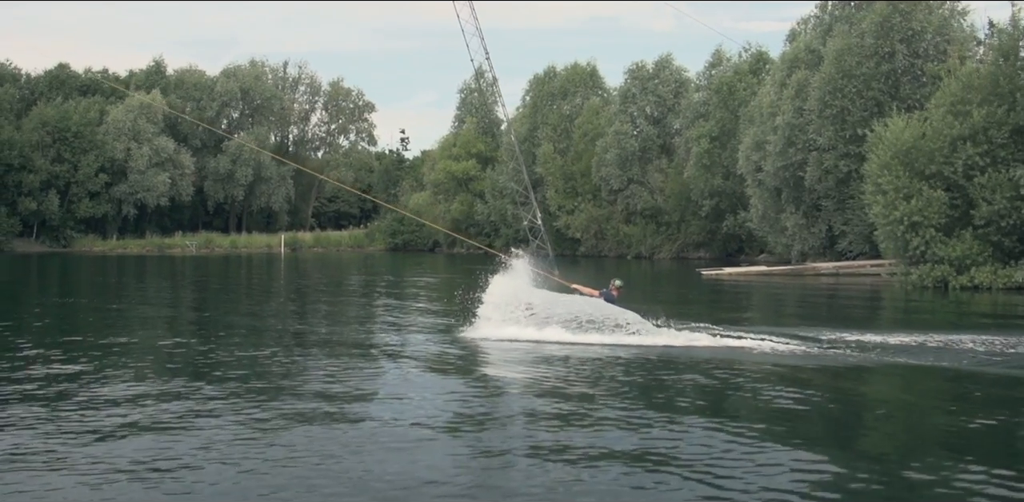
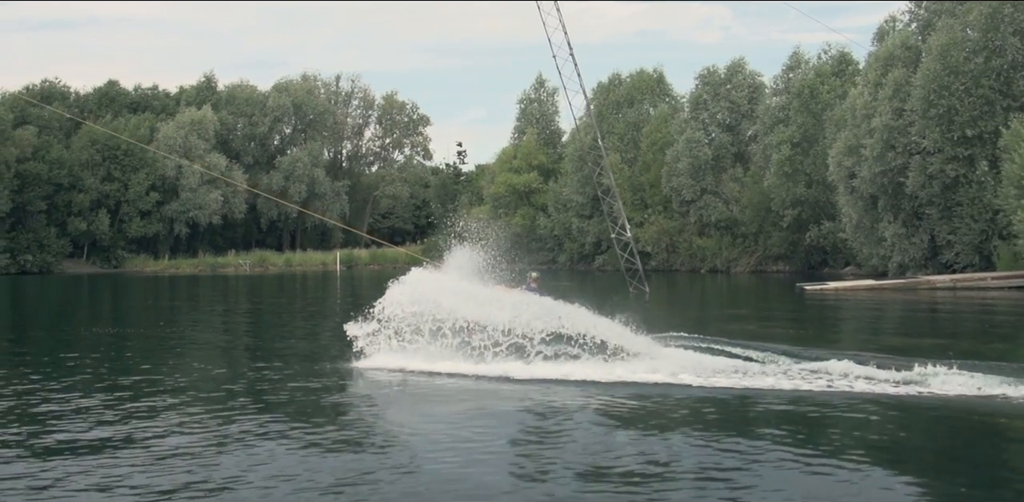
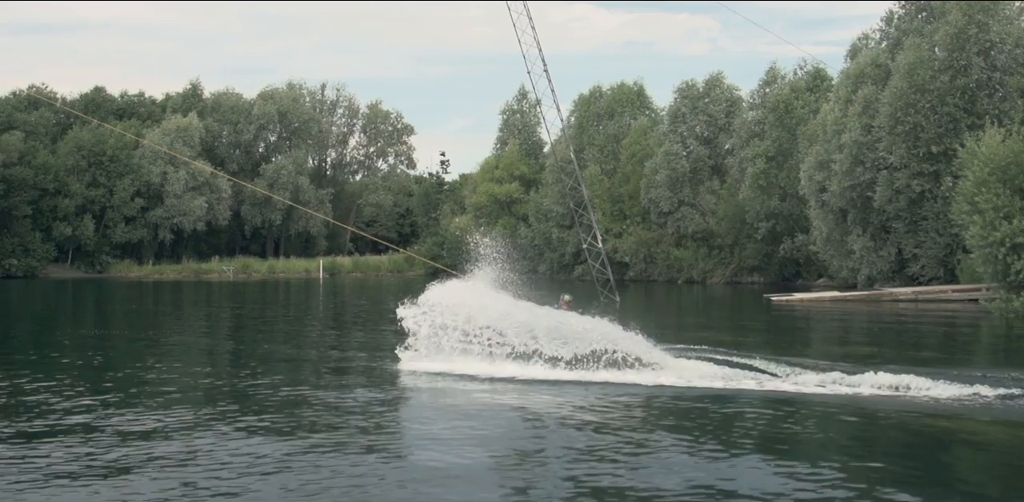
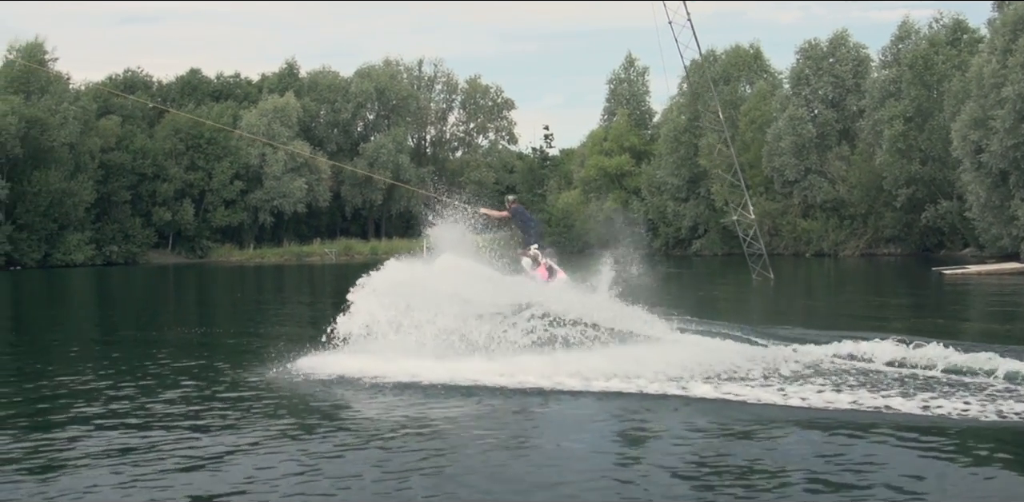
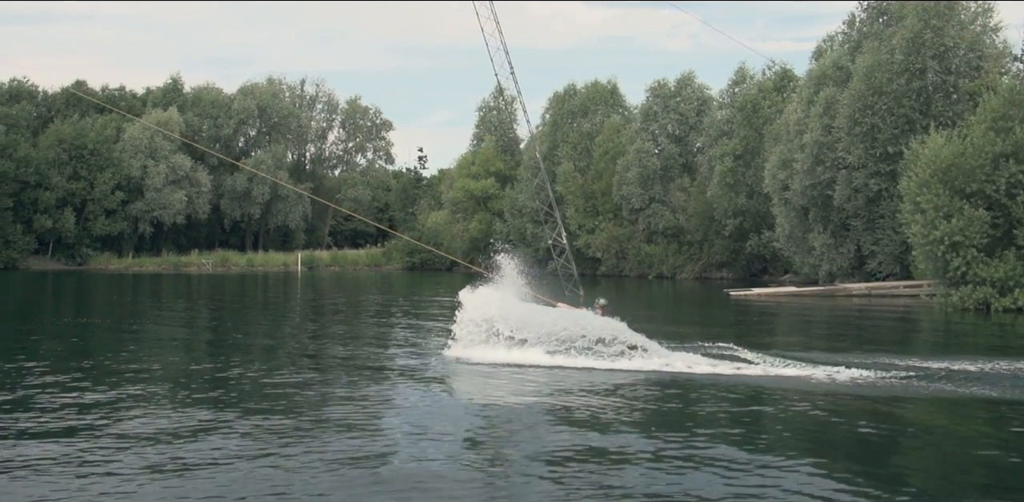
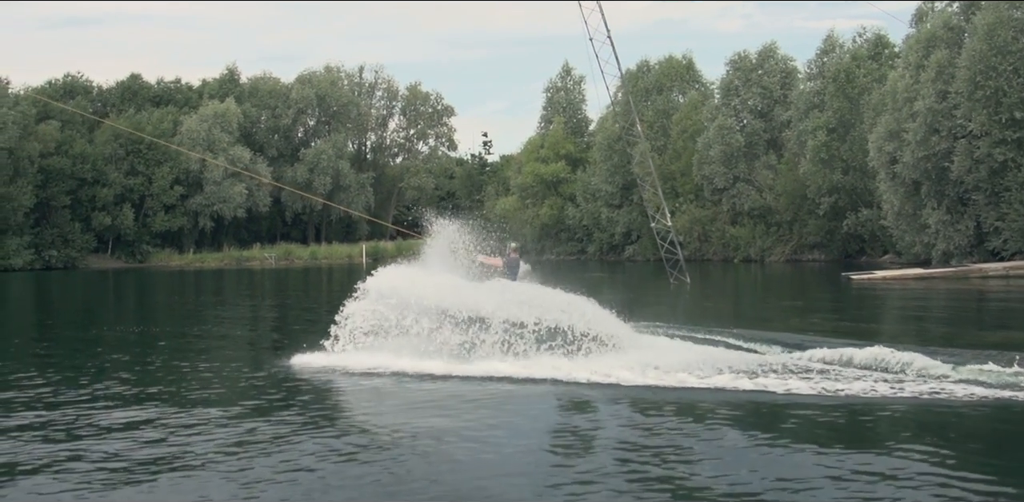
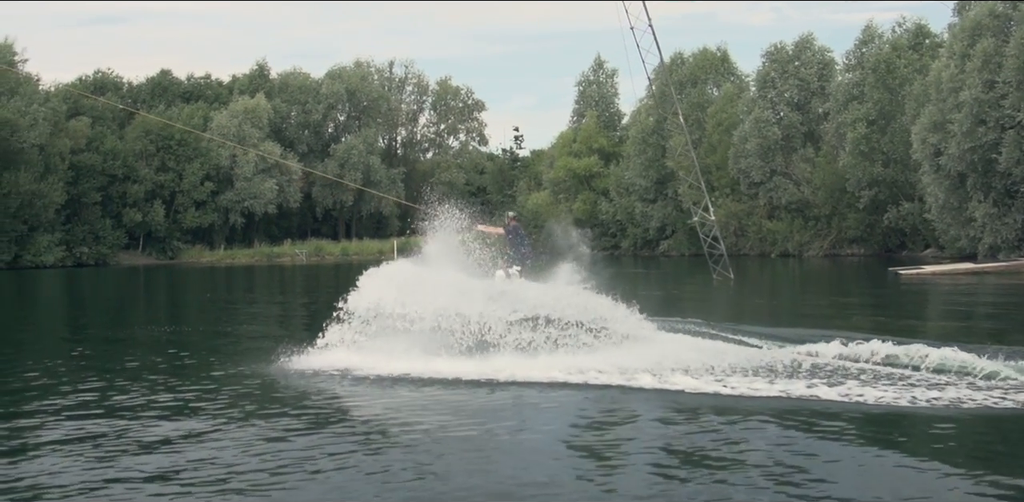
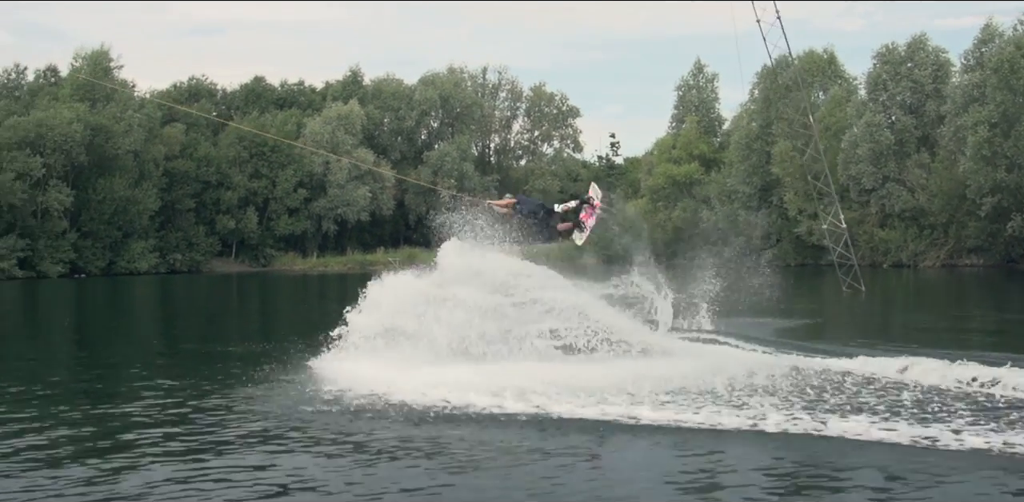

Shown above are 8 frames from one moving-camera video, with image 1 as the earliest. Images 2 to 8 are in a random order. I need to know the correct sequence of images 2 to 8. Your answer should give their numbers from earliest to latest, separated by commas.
5, 3, 2, 6, 7, 4, 8
